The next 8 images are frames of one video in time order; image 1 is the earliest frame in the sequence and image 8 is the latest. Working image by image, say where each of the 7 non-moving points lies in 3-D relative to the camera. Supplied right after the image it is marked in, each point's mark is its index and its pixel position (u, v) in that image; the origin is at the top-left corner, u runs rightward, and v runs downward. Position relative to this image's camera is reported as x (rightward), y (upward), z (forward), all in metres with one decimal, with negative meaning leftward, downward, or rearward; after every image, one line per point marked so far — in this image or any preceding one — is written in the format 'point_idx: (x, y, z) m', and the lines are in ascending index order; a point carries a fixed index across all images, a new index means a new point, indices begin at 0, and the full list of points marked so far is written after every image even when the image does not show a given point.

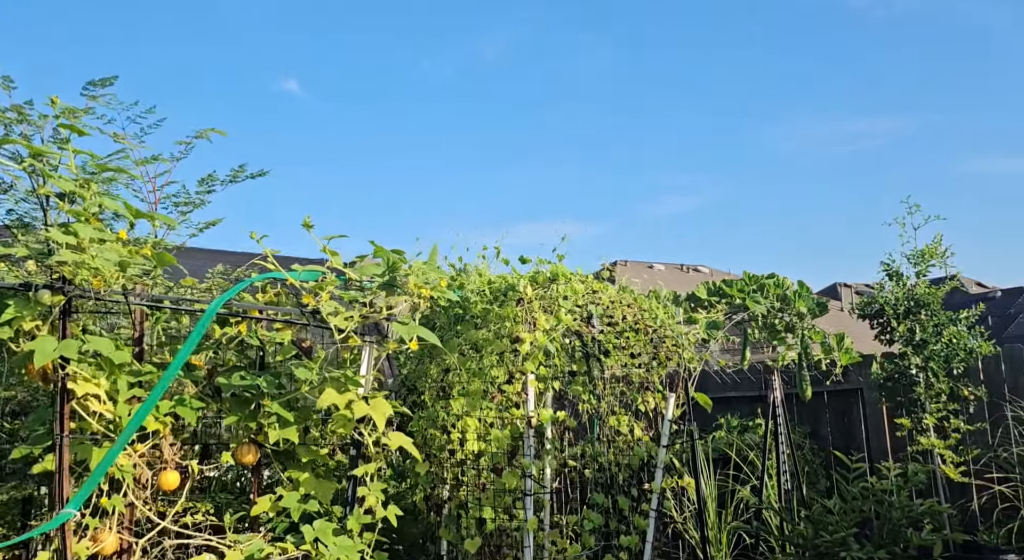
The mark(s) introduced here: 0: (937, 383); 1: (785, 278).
0: (+2.4, -0.6, +4.8) m
1: (+1.6, 0.0, +5.0) m
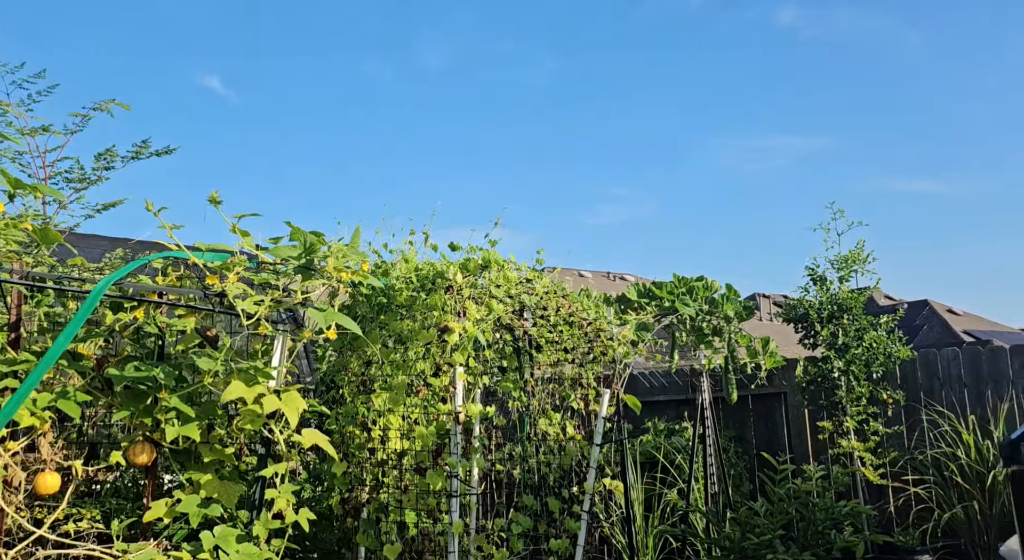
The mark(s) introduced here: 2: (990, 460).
0: (+2.0, -0.6, +4.9) m
1: (+1.2, 0.0, +5.0) m
2: (+2.4, -0.9, +4.3) m
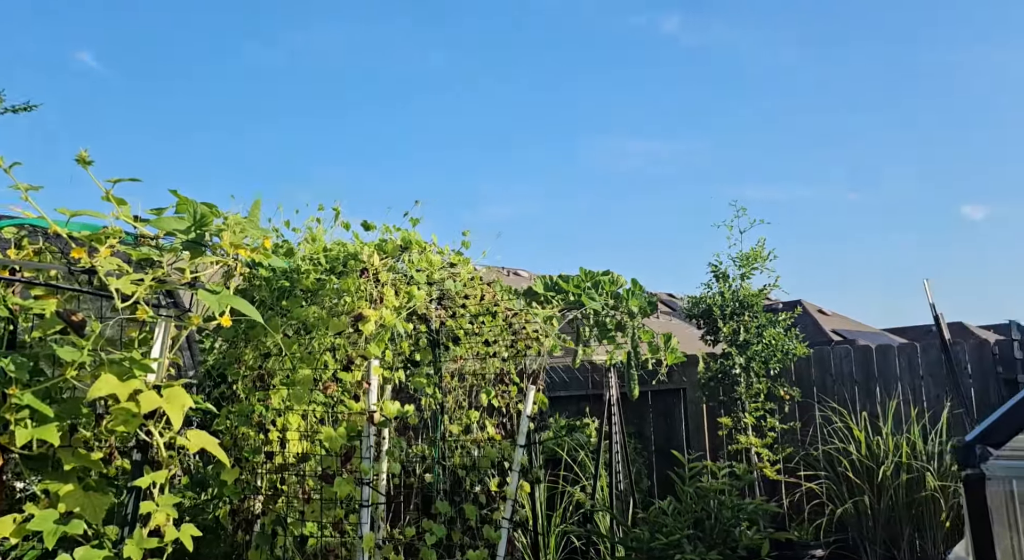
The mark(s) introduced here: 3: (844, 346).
0: (+1.4, -0.6, +4.9) m
1: (+0.6, 0.0, +4.9) m
2: (+1.9, -0.9, +4.4) m
3: (+2.0, -0.4, +4.9) m
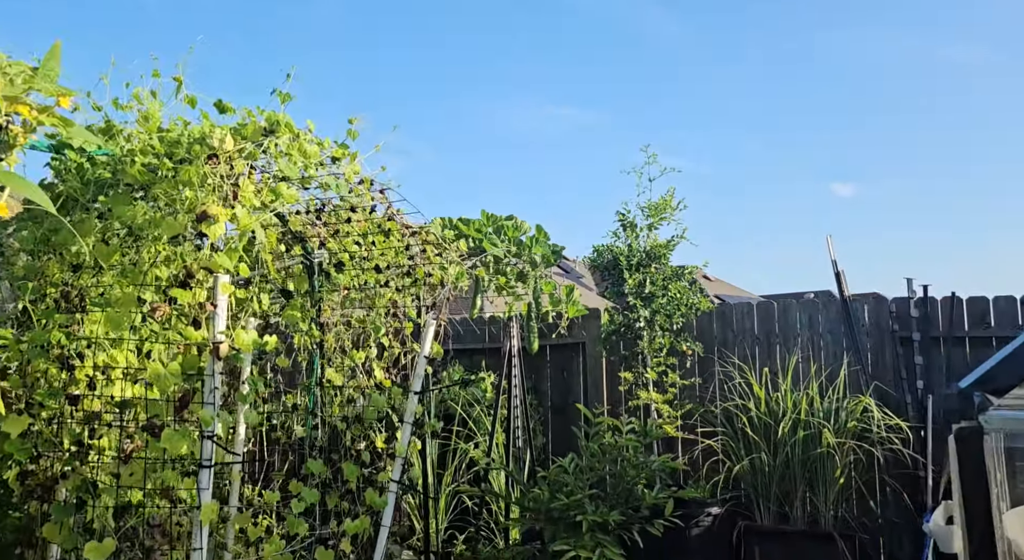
0: (+0.8, -0.3, +4.7) m
1: (+0.1, +0.3, +4.6) m
2: (+1.4, -0.7, +4.3) m
3: (+1.4, -0.1, +4.8) m
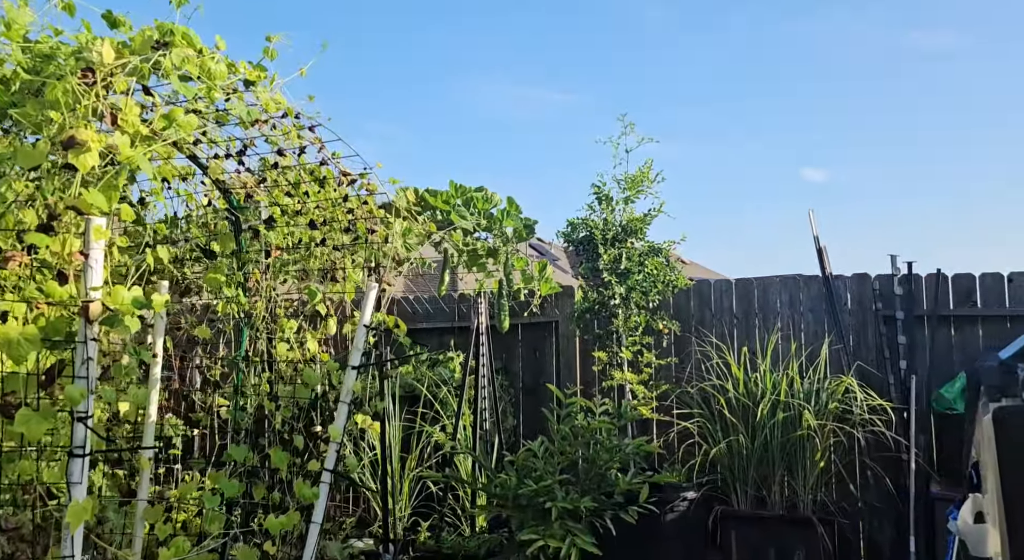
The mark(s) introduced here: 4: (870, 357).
0: (+0.7, -0.2, +4.5) m
1: (-0.1, +0.5, +4.4) m
2: (+1.2, -0.6, +4.1) m
3: (+1.2, 0.0, +4.6) m
4: (+1.8, -0.4, +4.3) m
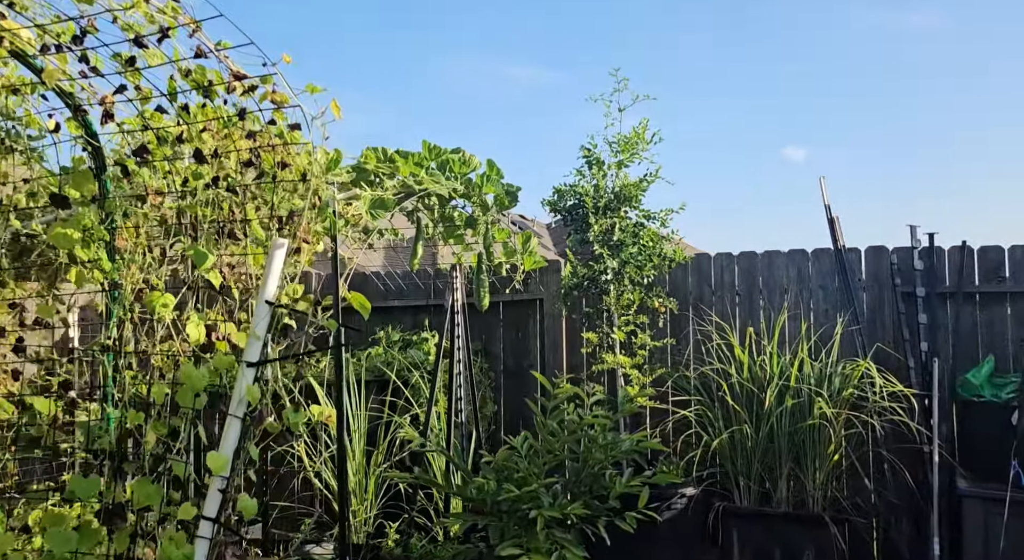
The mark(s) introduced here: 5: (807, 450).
0: (+0.6, -0.1, +4.1) m
1: (-0.2, +0.6, +3.9) m
2: (+1.1, -0.4, +3.7) m
3: (+1.1, +0.1, +4.2) m
4: (+1.7, -0.3, +3.9) m
5: (+1.3, -0.7, +3.6) m
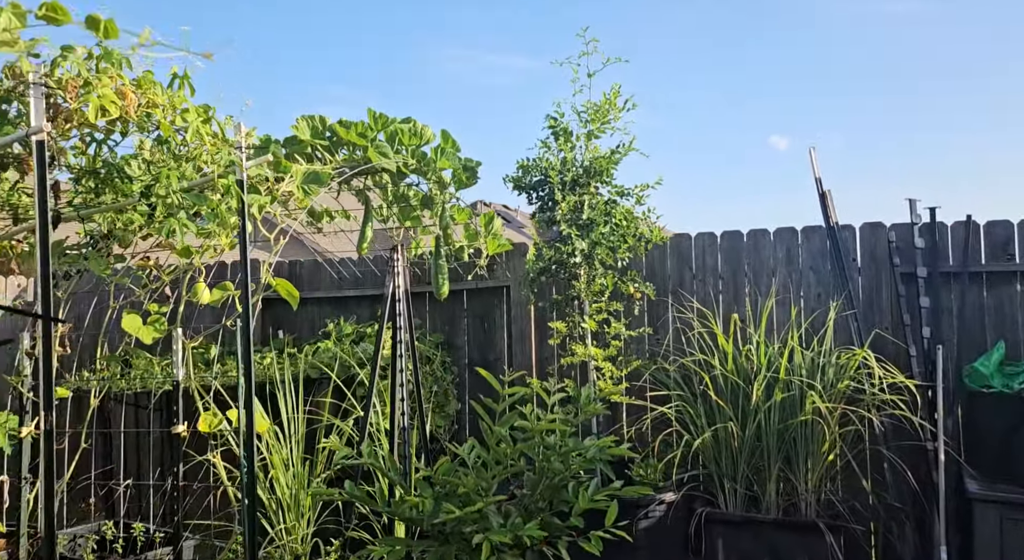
0: (+0.4, 0.0, +3.7) m
1: (-0.4, +0.7, +3.5) m
2: (+1.0, -0.4, +3.3) m
3: (+0.9, +0.2, +3.8) m
4: (+1.6, -0.2, +3.5) m
5: (+1.1, -0.7, +3.2) m
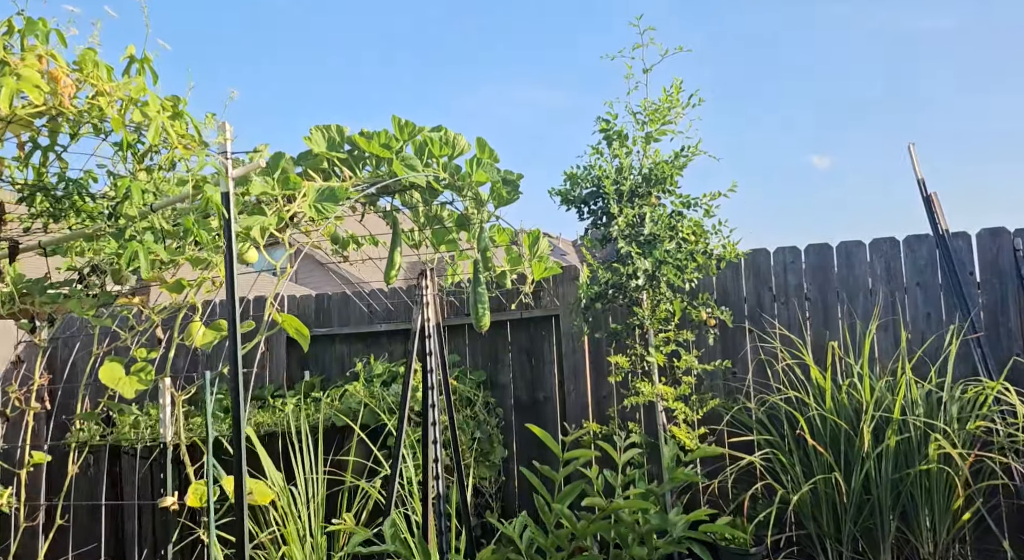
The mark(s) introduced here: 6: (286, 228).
0: (+0.6, -0.1, +3.2) m
1: (-0.2, +0.5, +3.1) m
2: (+1.1, -0.4, +2.8) m
3: (+1.1, +0.1, +3.3) m
4: (+1.8, -0.2, +2.9) m
5: (+1.3, -0.7, +2.7) m
6: (-0.8, +0.2, +2.8) m
